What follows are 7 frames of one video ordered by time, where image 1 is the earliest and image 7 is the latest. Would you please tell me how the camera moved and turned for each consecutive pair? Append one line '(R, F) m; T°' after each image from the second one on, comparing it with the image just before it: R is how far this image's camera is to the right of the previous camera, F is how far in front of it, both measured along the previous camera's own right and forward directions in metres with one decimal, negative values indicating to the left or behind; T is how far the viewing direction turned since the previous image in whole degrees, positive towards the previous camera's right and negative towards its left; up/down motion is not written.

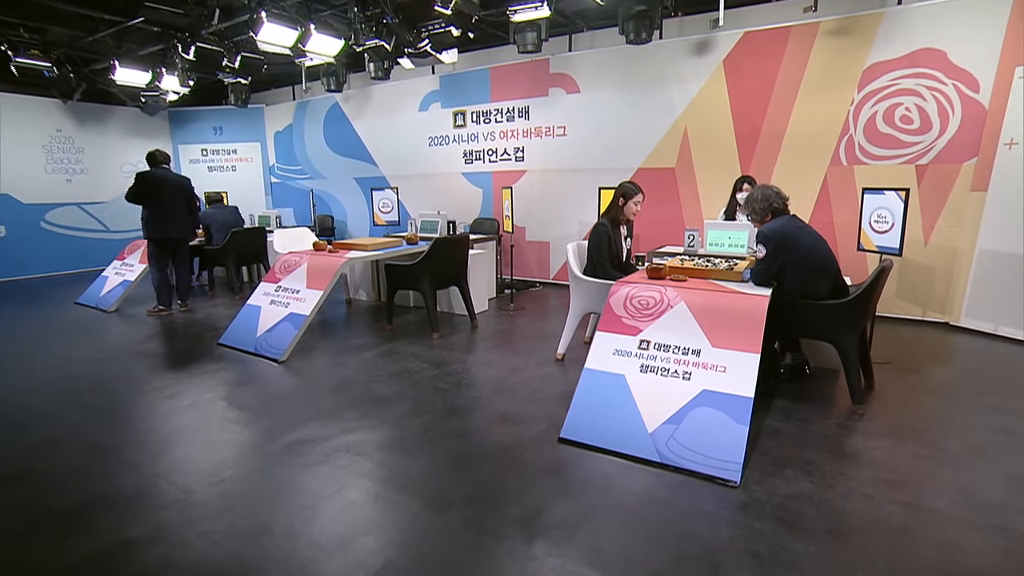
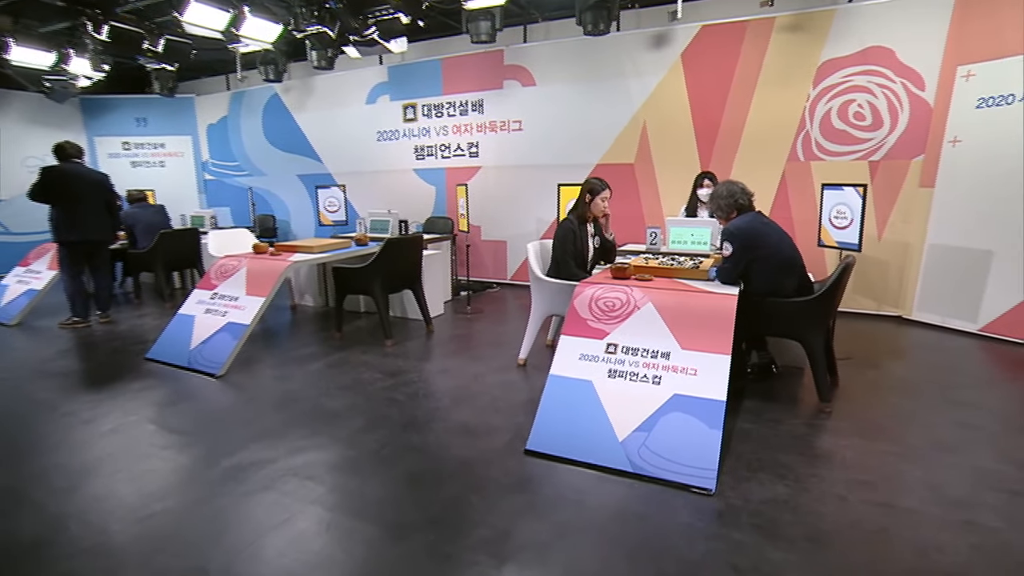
(-0.1, +0.2) m; +5°
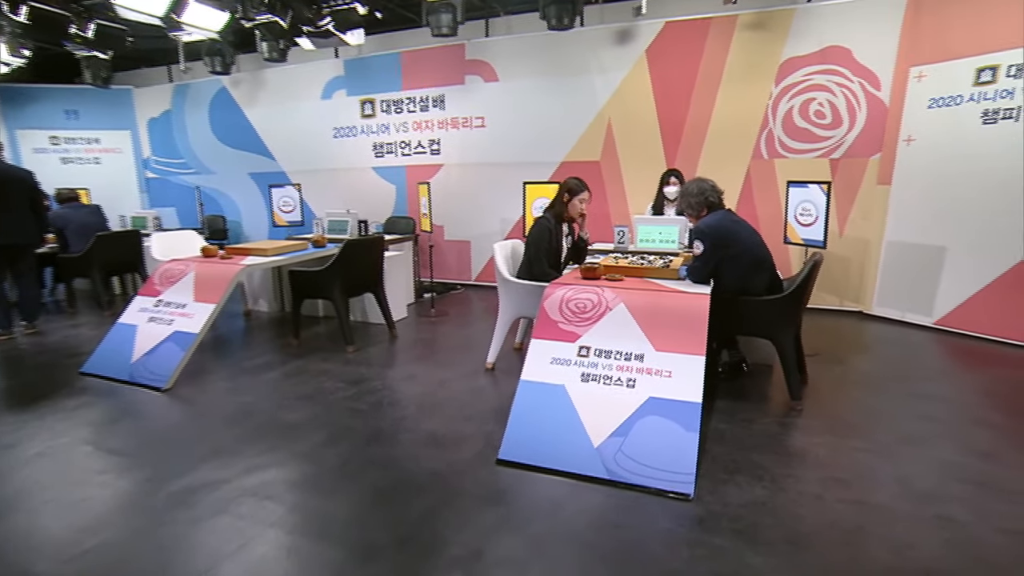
(-0.1, +0.1) m; +4°
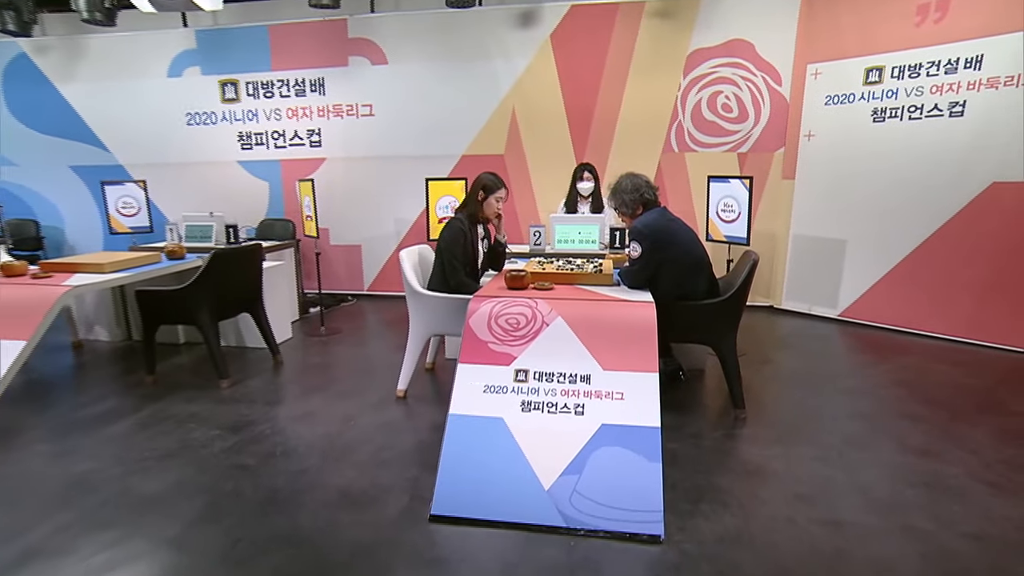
(-0.2, +0.6) m; +12°
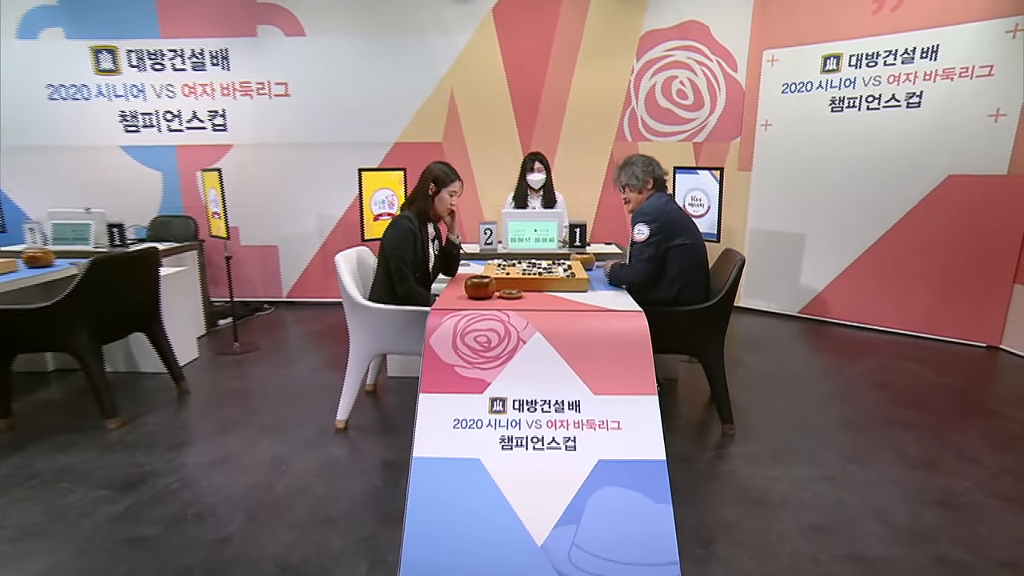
(-0.2, +0.5) m; +8°
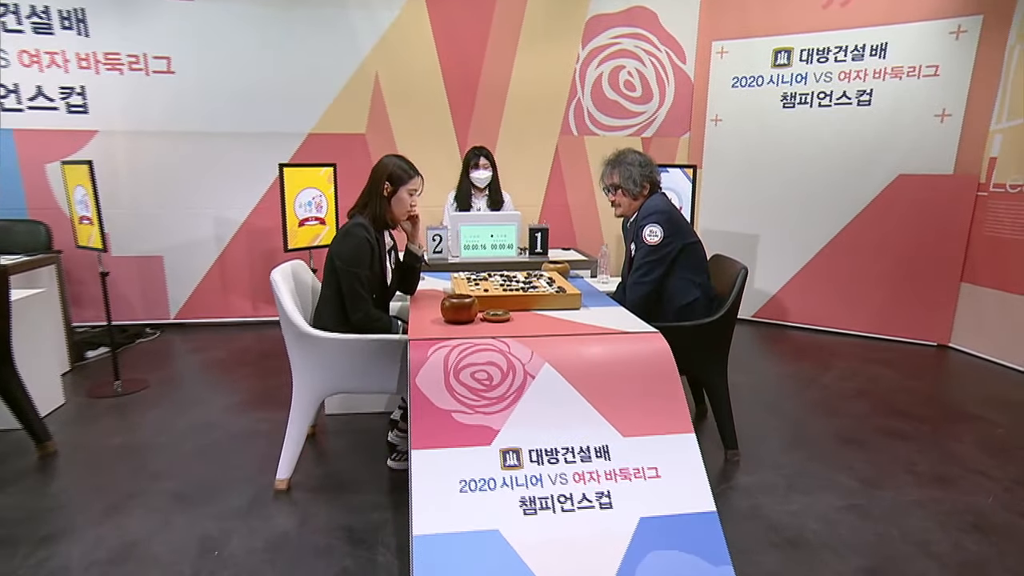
(-0.4, +0.5) m; +11°
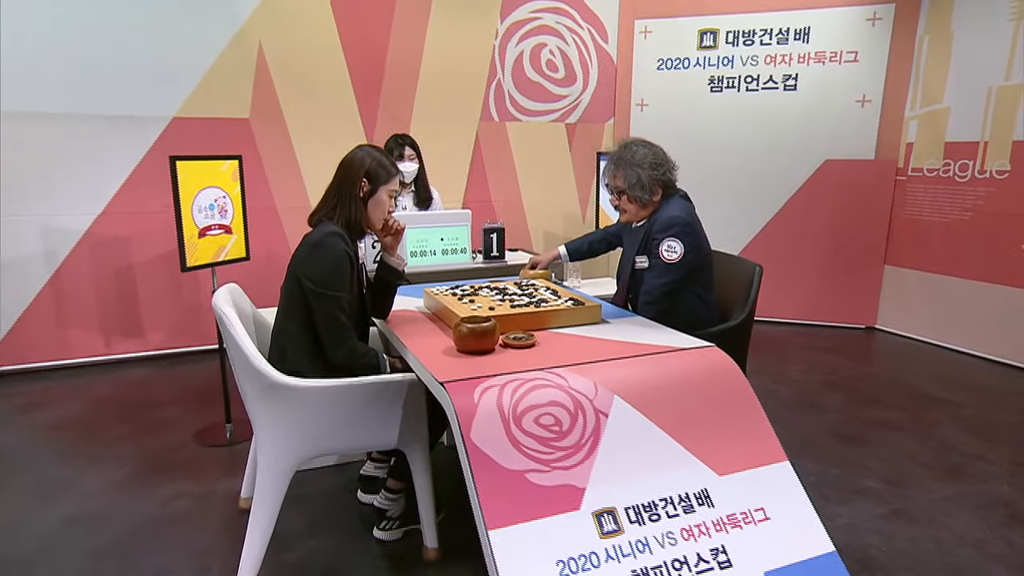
(-0.6, +0.6) m; +16°
